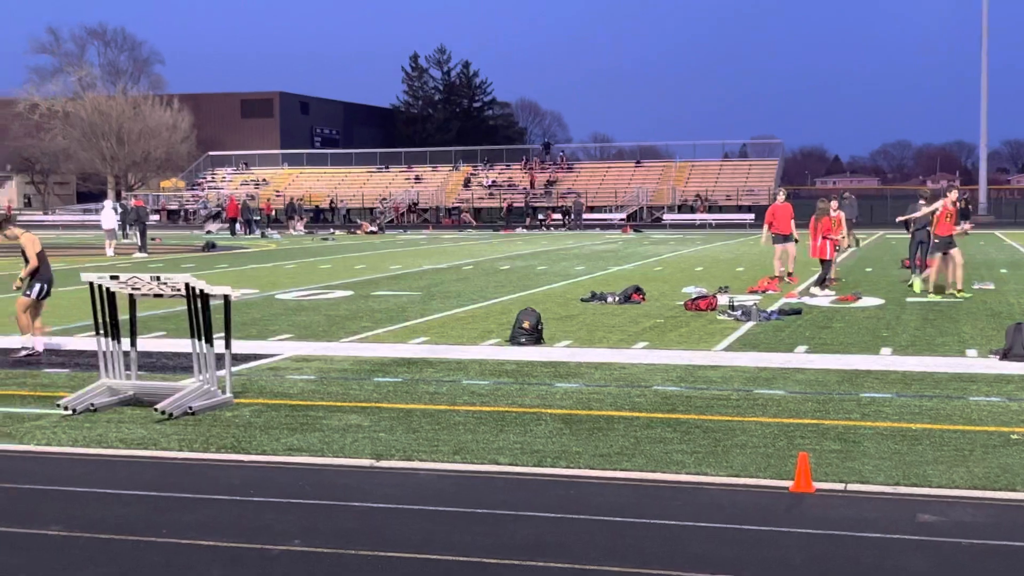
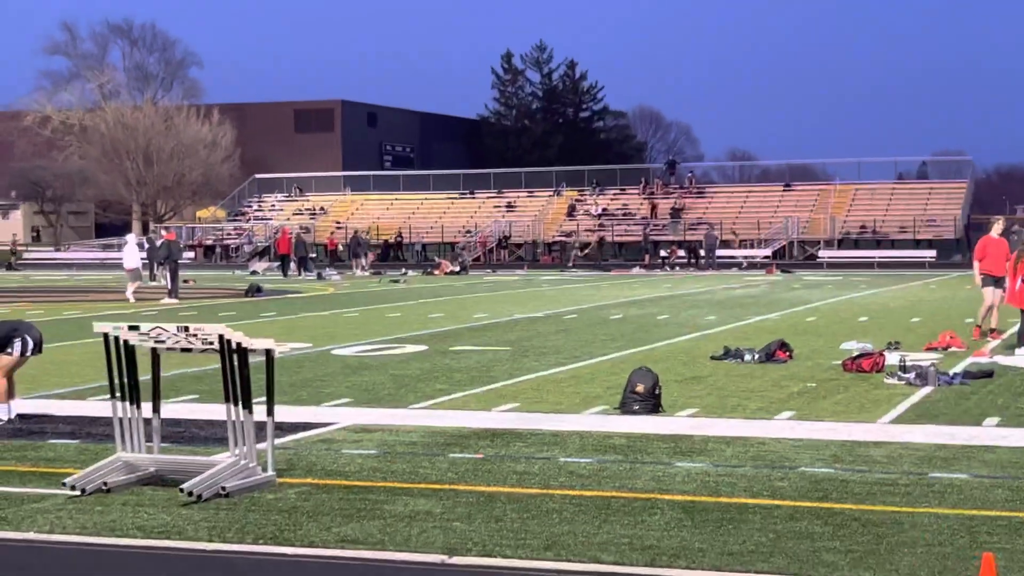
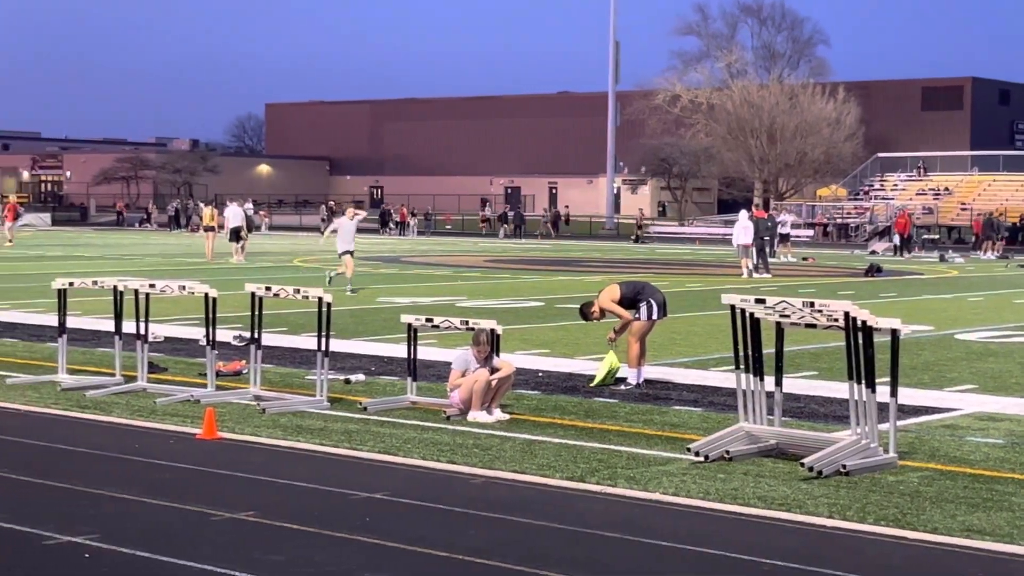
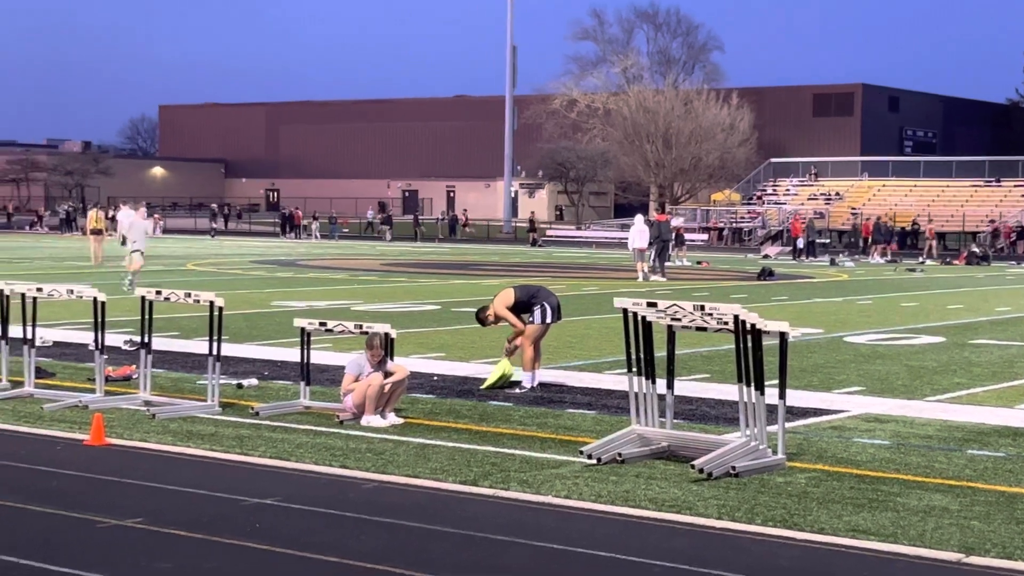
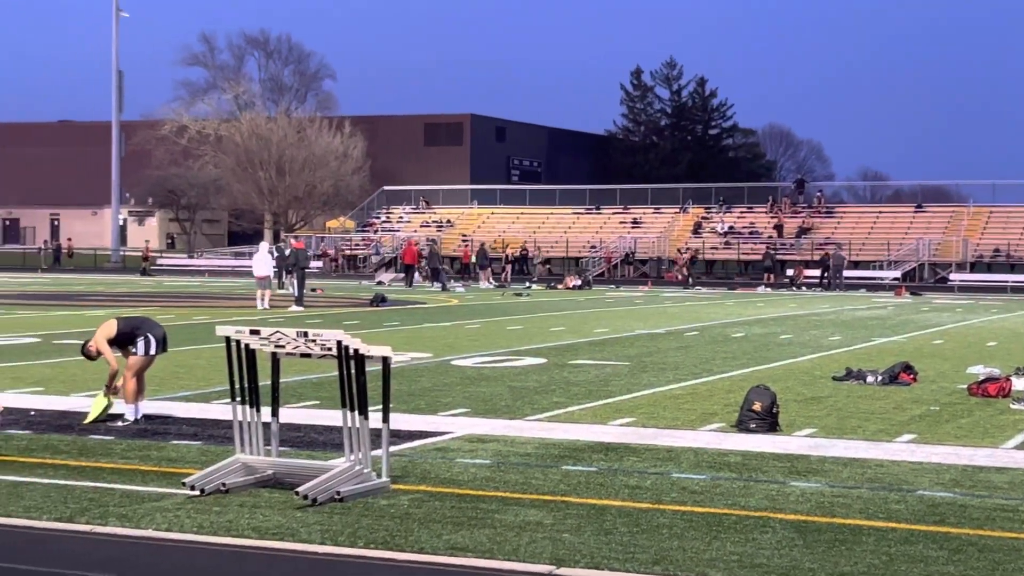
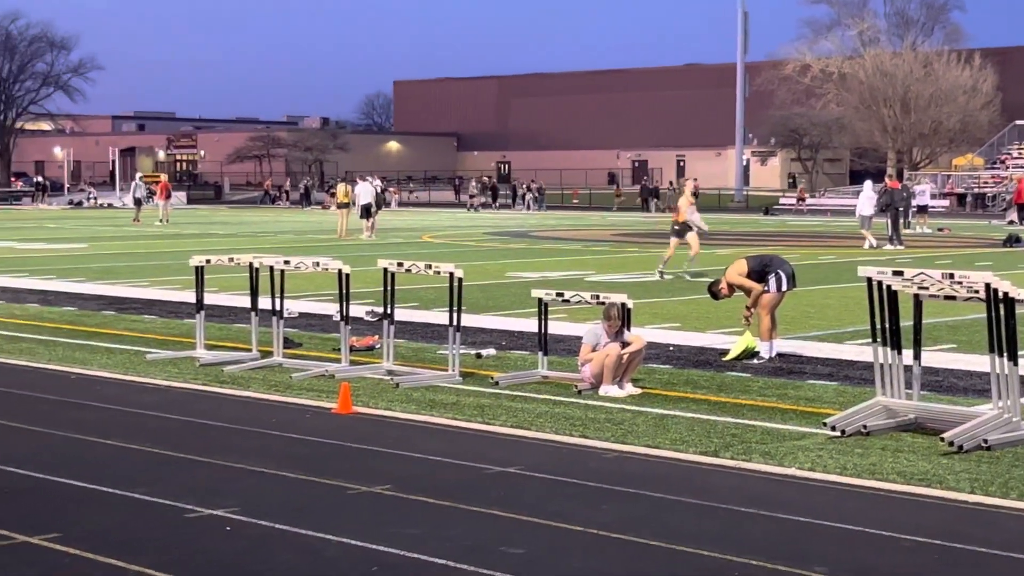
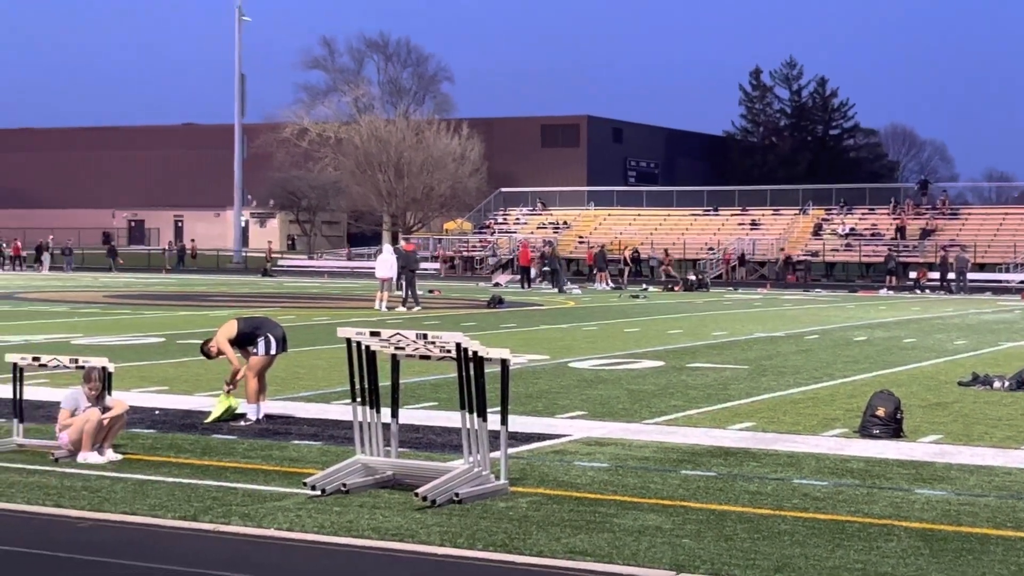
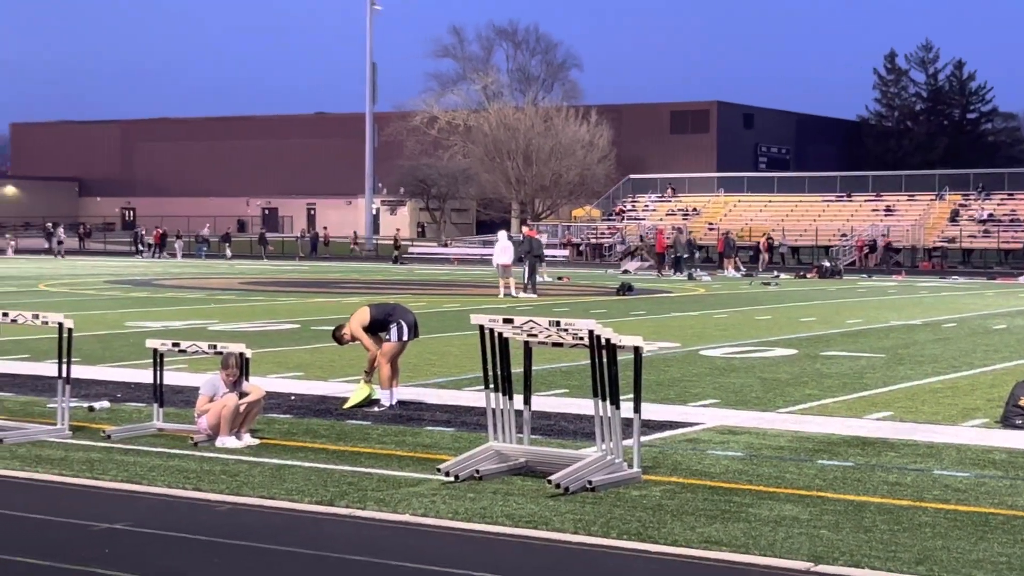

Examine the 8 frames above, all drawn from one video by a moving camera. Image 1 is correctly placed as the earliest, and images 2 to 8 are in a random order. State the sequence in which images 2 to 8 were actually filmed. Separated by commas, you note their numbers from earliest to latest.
2, 5, 7, 8, 4, 3, 6
